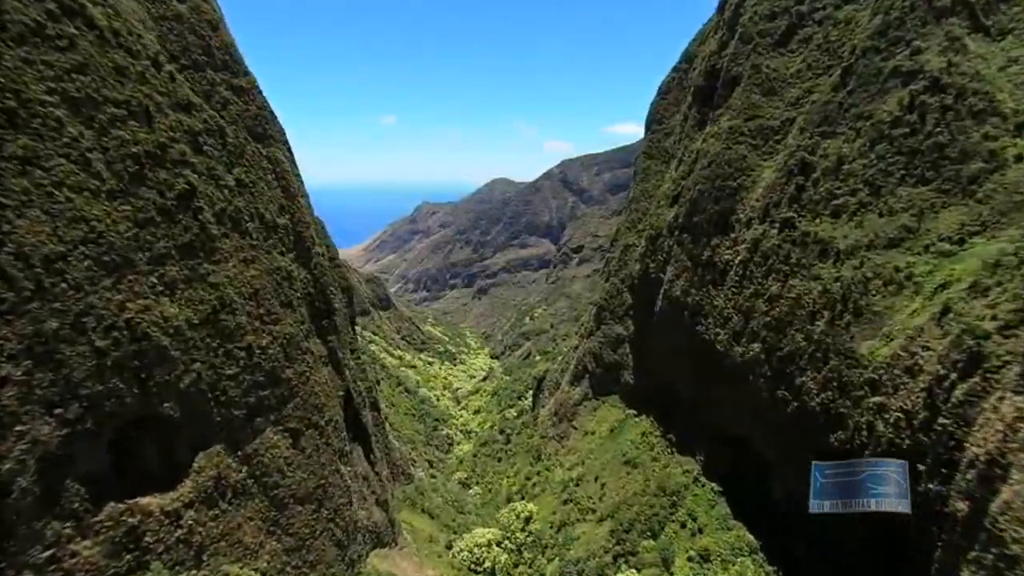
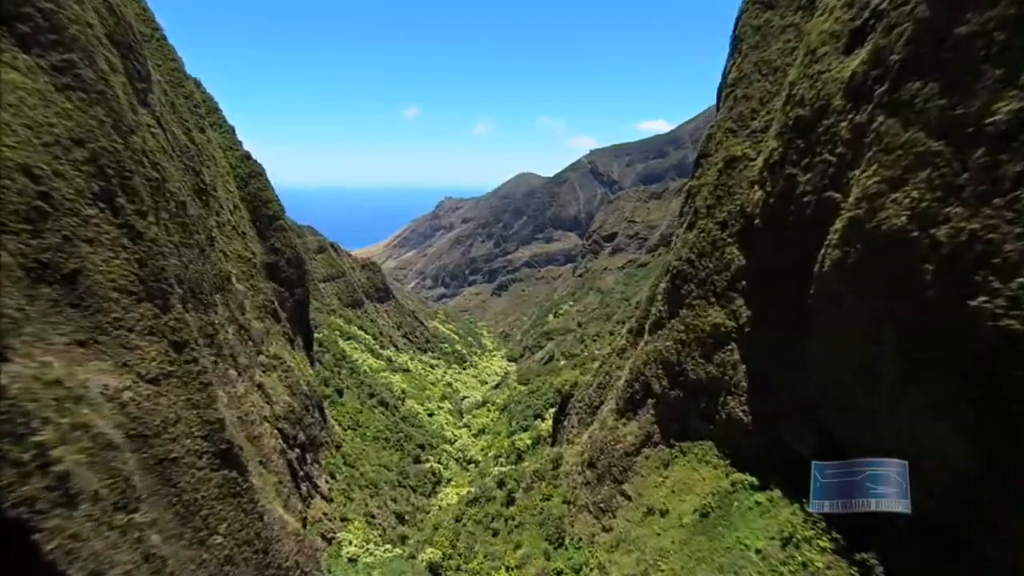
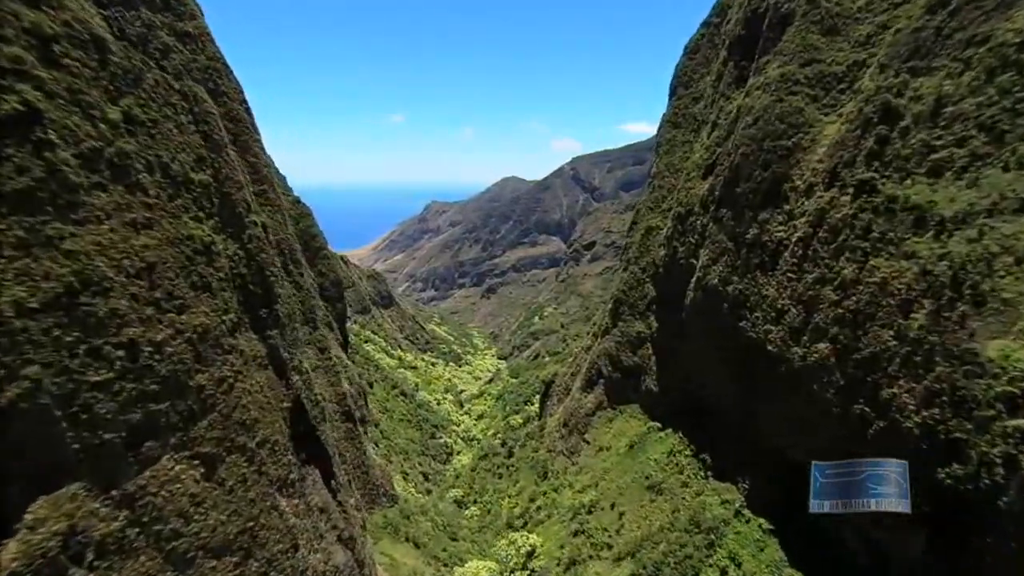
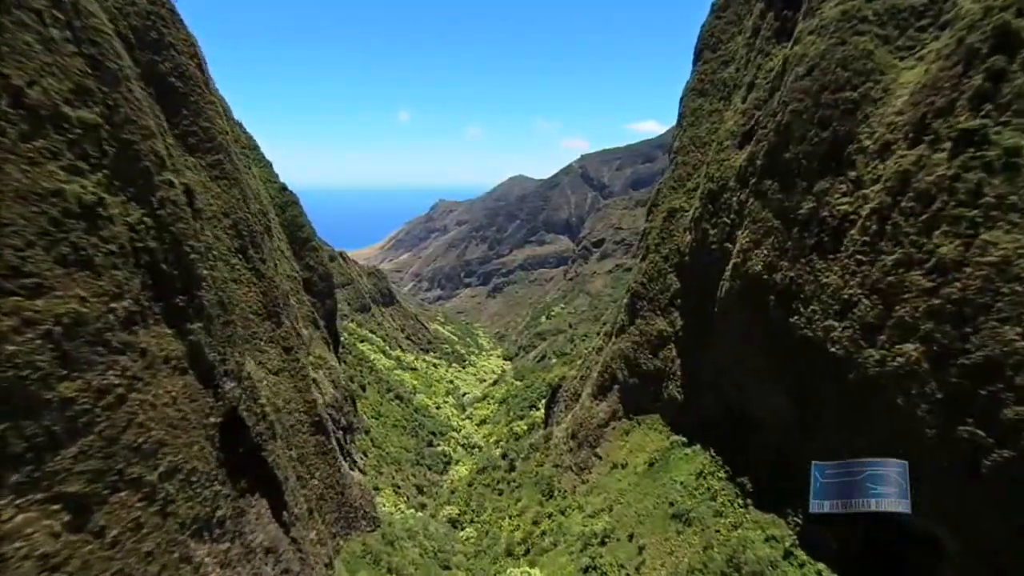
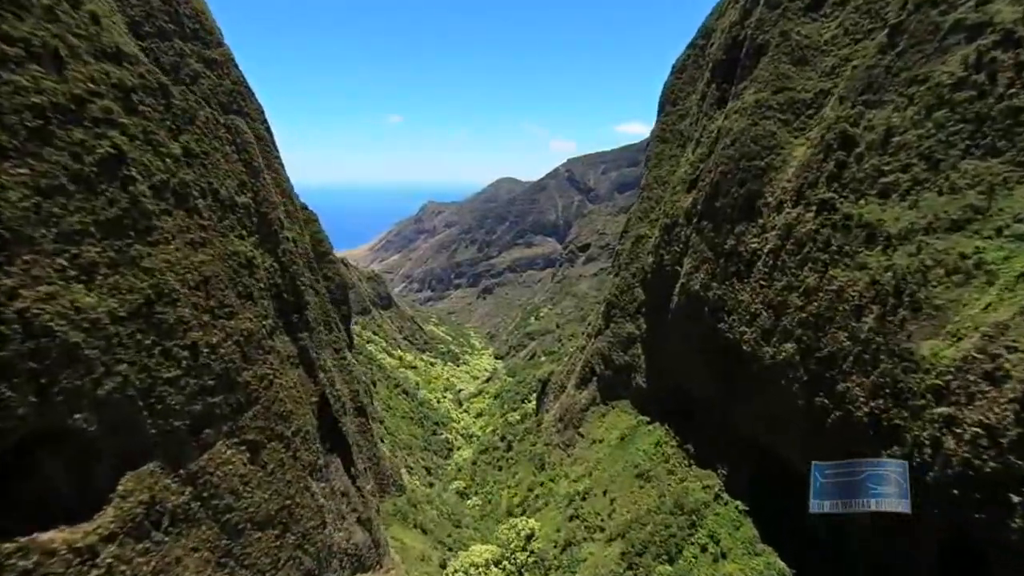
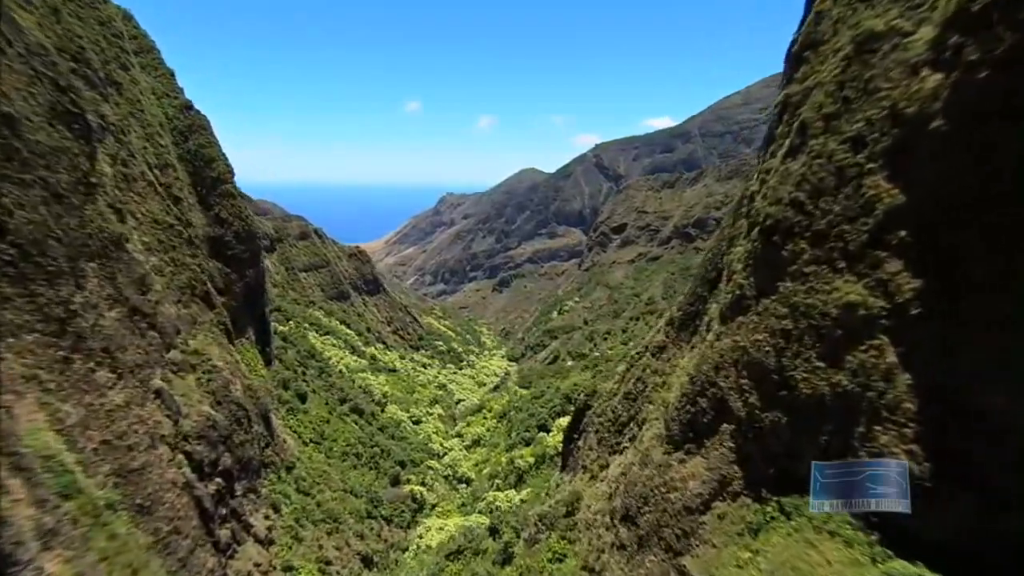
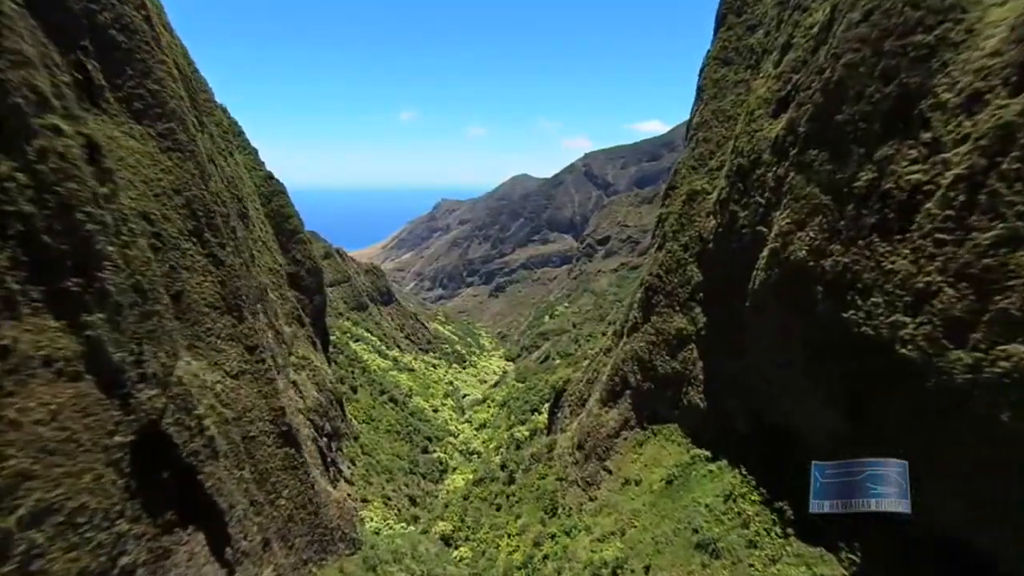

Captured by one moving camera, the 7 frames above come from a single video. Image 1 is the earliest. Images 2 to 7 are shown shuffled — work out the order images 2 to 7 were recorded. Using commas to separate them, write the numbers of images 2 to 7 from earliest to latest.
5, 3, 4, 7, 2, 6
